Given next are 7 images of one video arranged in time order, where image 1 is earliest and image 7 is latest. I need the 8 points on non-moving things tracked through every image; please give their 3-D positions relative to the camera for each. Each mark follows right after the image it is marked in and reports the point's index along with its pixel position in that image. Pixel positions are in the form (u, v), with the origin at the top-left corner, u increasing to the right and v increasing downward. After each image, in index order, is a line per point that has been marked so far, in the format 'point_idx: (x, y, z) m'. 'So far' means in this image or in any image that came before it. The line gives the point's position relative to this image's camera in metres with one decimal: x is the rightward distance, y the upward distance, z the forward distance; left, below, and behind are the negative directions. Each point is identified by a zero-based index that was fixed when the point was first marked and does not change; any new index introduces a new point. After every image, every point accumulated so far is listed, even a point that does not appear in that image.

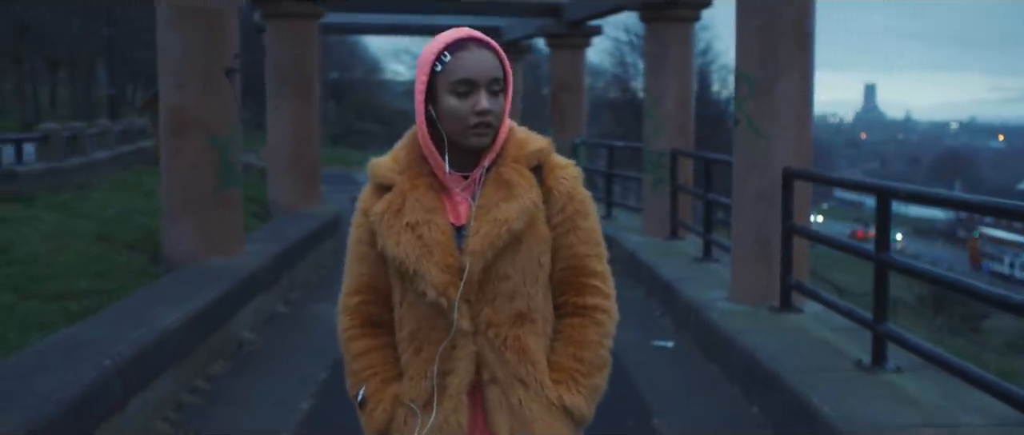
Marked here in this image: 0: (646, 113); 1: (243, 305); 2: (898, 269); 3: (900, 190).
0: (+1.5, +1.2, +13.1) m
1: (-1.8, -0.6, +7.7) m
2: (+2.0, -0.3, +6.0) m
3: (+2.0, +0.1, +6.0) m
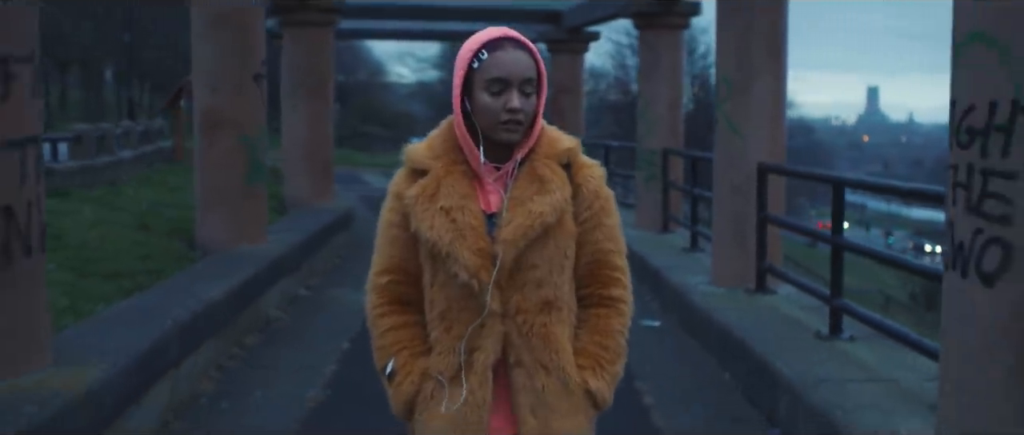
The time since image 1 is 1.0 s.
0: (+1.5, +1.3, +14.0) m
1: (-1.8, -0.5, +8.5) m
2: (+2.0, -0.2, +6.8) m
3: (+2.0, +0.2, +6.8) m
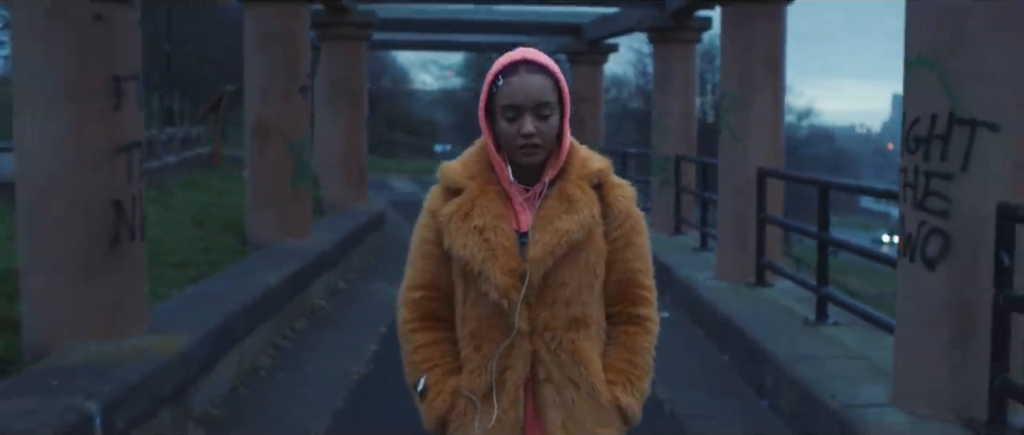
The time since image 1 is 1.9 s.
0: (+1.8, +1.2, +14.8) m
1: (-1.6, -0.5, +9.5) m
2: (+2.1, -0.2, +7.7) m
3: (+2.1, +0.2, +7.7) m
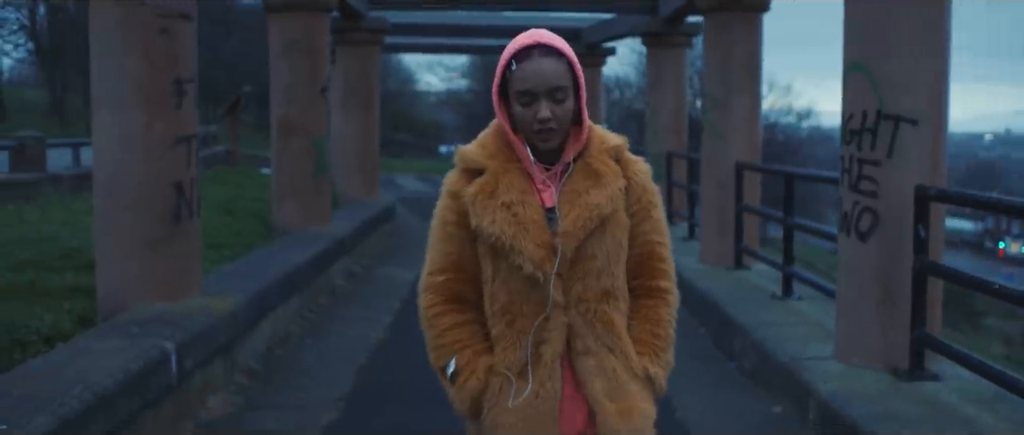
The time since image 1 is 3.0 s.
0: (+1.9, +1.3, +15.8) m
1: (-1.6, -0.4, +10.4) m
2: (+2.1, -0.1, +8.6) m
3: (+2.1, +0.3, +8.7) m
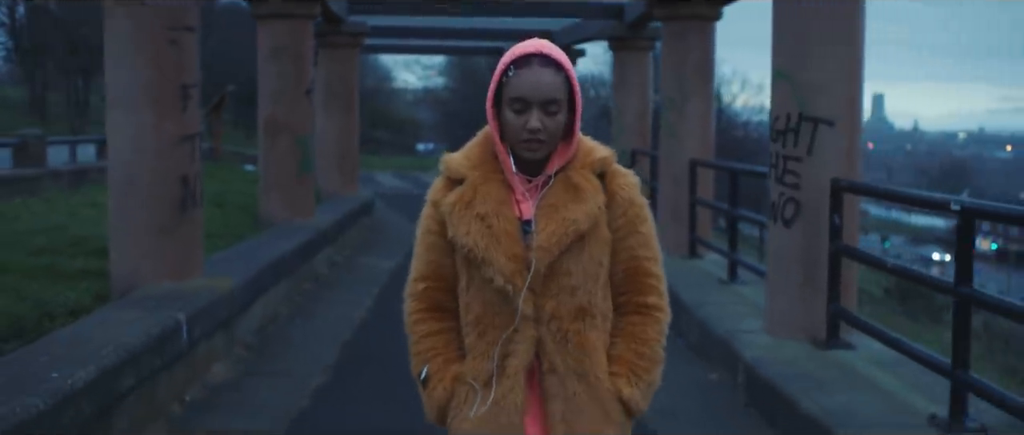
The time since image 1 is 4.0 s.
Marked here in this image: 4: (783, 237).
0: (+1.5, +1.4, +16.7) m
1: (-1.9, -0.3, +11.3) m
2: (+1.9, 0.0, +9.5) m
3: (+1.9, +0.4, +9.5) m
4: (+1.7, -0.1, +7.2) m
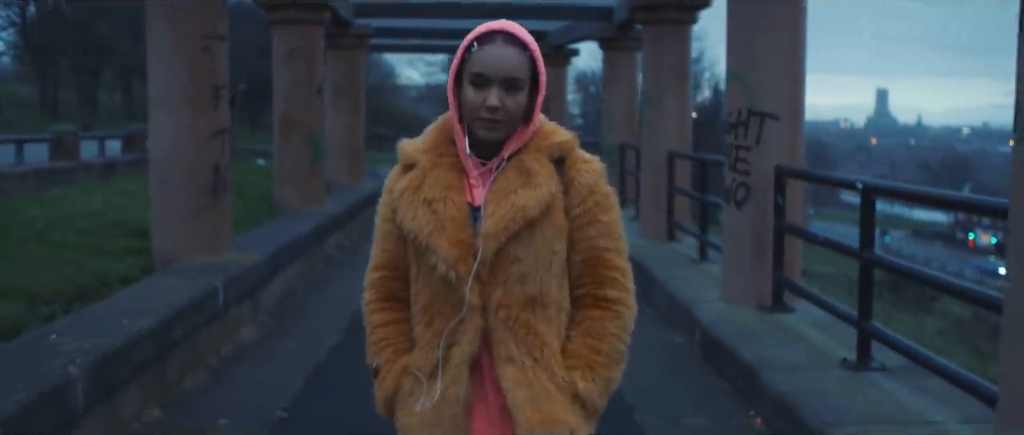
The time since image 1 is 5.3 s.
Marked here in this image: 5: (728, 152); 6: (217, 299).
0: (+1.4, +1.6, +17.7) m
1: (-2.0, -0.2, +12.3) m
2: (+1.8, +0.1, +10.6) m
3: (+1.8, +0.5, +10.6) m
4: (+1.6, 0.0, +8.3) m
5: (+1.6, +0.5, +8.4) m
6: (-1.8, -0.5, +7.2) m
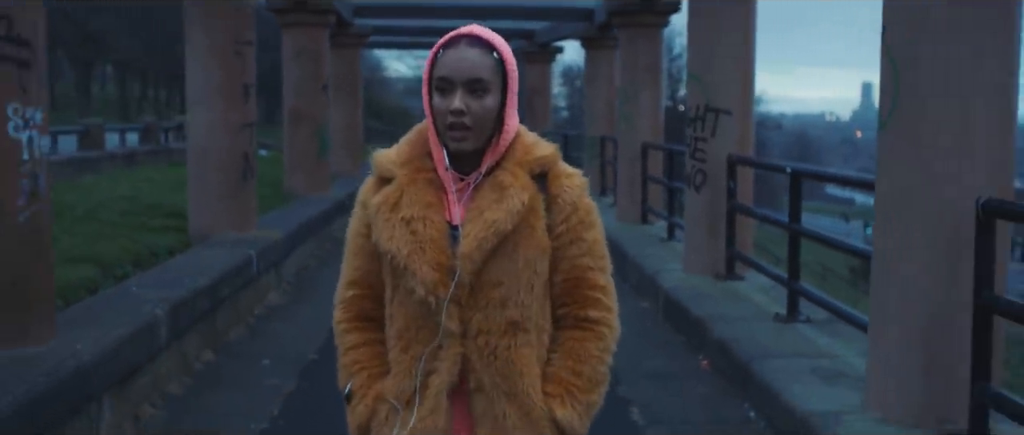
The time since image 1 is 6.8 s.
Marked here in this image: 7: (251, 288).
0: (+1.2, +1.8, +19.0) m
1: (-2.1, 0.0, +13.6) m
2: (+1.7, +0.3, +11.9) m
3: (+1.7, +0.7, +11.9) m
4: (+1.5, +0.2, +9.5) m
5: (+1.5, +0.6, +9.7) m
6: (-1.9, -0.4, +8.4) m
7: (-1.9, -0.5, +8.5) m
